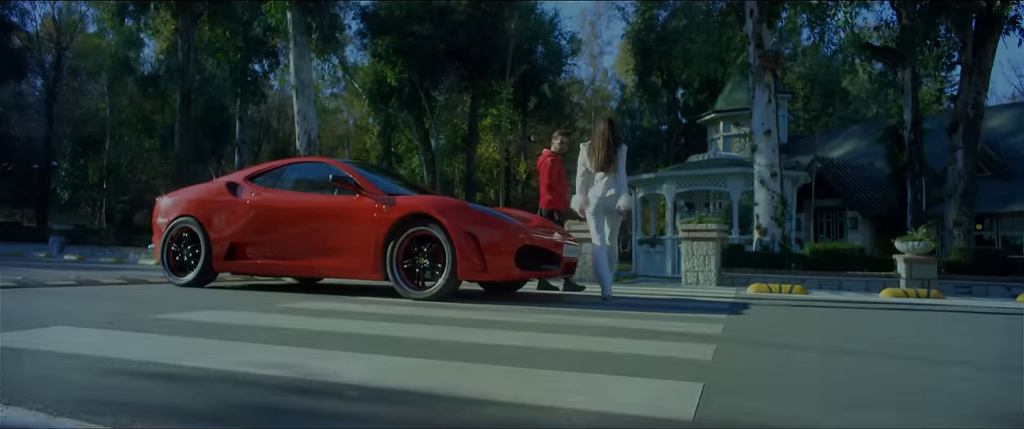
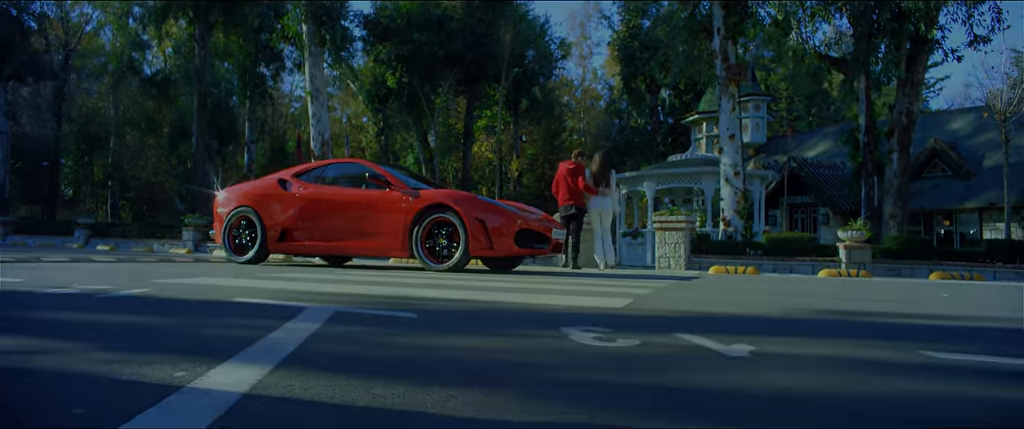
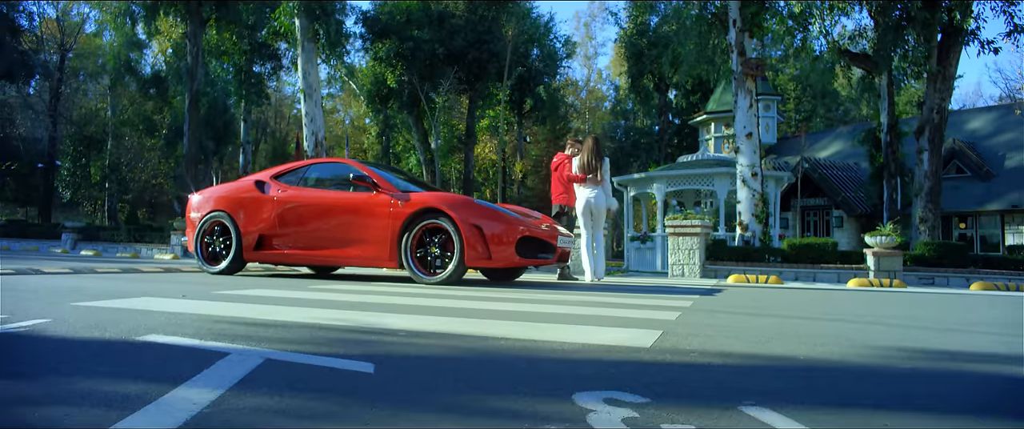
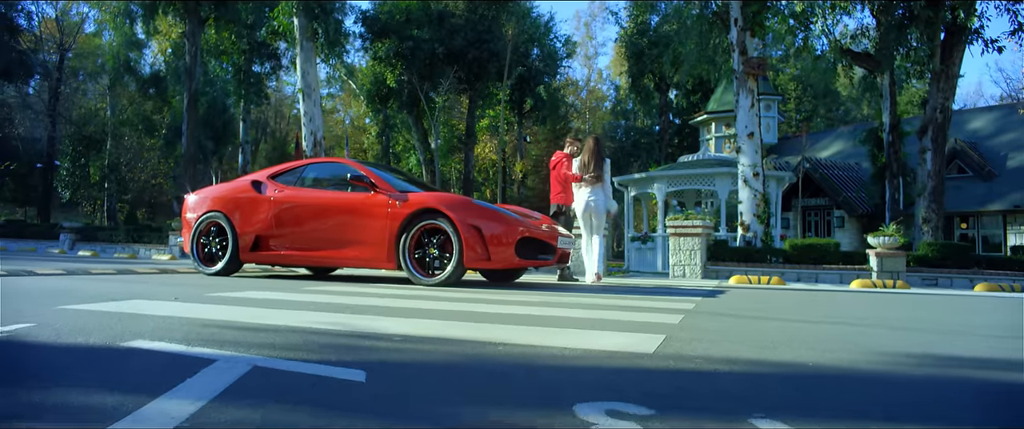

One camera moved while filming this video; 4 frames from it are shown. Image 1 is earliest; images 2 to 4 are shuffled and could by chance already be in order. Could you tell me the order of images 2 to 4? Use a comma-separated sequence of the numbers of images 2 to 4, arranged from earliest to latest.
4, 3, 2
